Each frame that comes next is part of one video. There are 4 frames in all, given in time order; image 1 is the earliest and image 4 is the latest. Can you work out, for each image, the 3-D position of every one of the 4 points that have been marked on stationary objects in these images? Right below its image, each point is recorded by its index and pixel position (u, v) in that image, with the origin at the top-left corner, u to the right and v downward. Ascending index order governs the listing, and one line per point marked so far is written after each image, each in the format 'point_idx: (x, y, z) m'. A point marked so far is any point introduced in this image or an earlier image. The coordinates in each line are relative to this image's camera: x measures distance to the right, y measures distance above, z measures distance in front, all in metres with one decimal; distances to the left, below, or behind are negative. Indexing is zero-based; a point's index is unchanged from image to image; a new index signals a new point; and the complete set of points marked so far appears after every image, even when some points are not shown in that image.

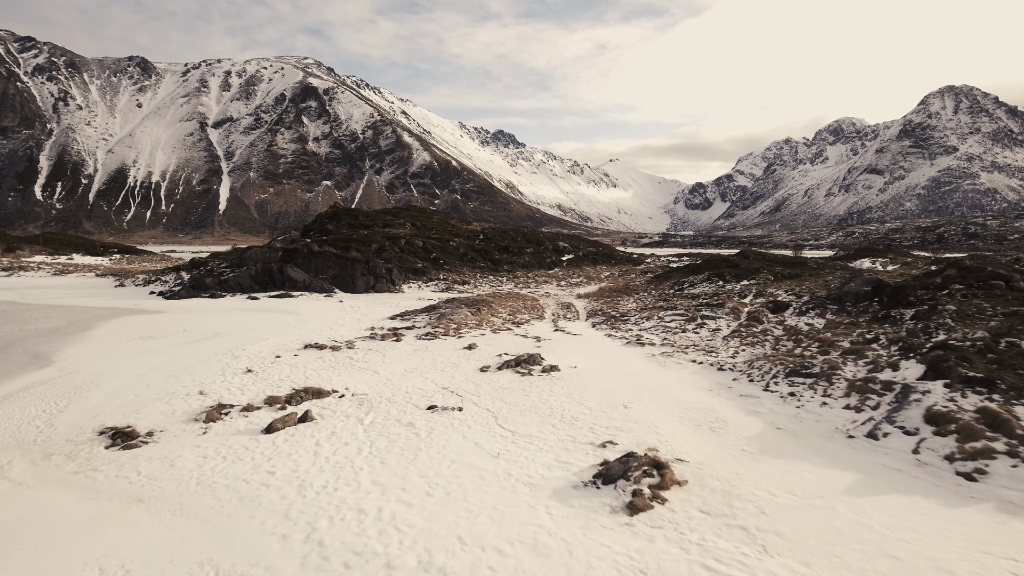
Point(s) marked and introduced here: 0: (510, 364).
0: (-0.1, -2.4, +19.4) m
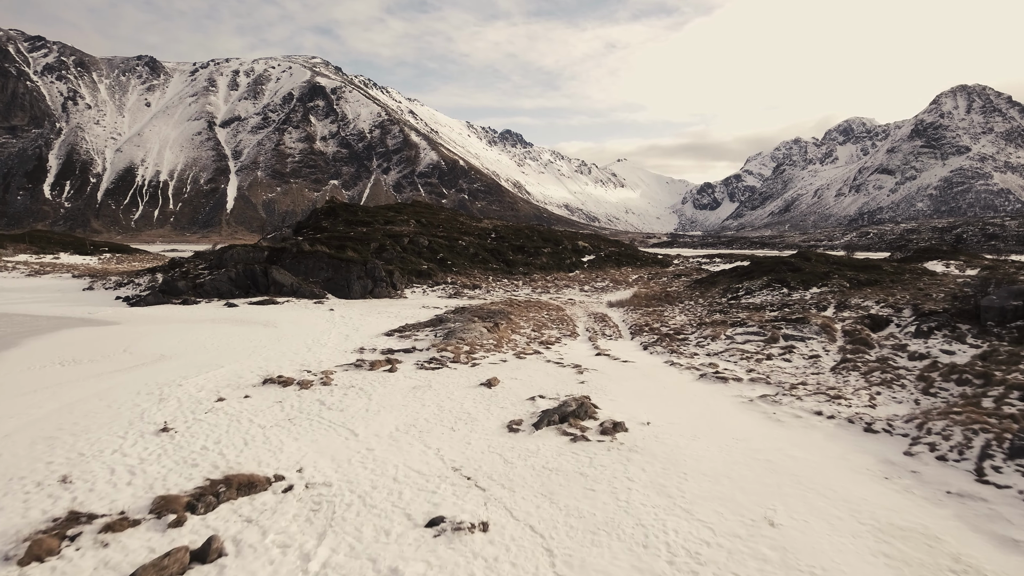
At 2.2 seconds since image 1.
0: (+0.9, -2.8, +13.1) m
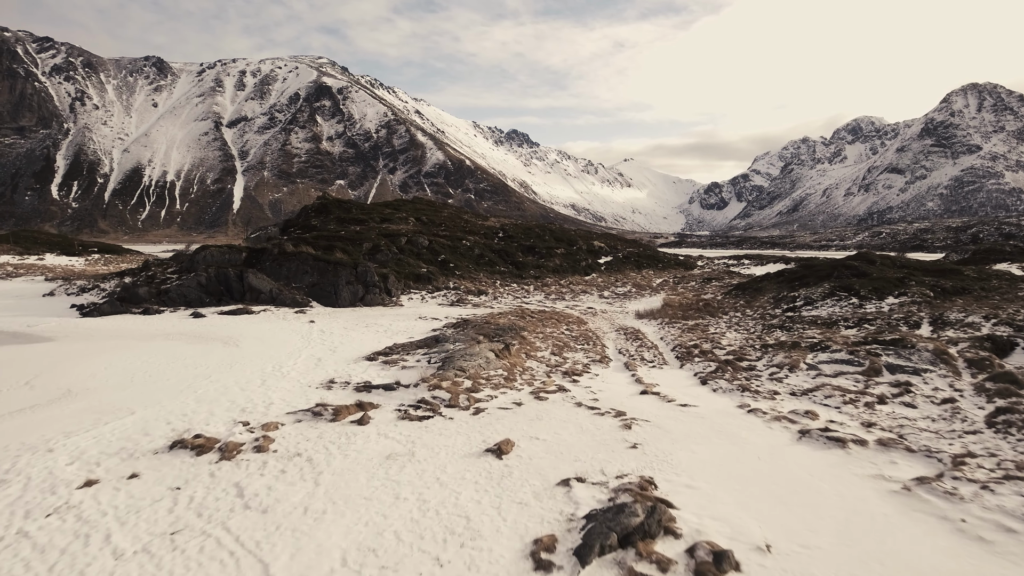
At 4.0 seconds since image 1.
0: (+1.2, -3.2, +7.8) m
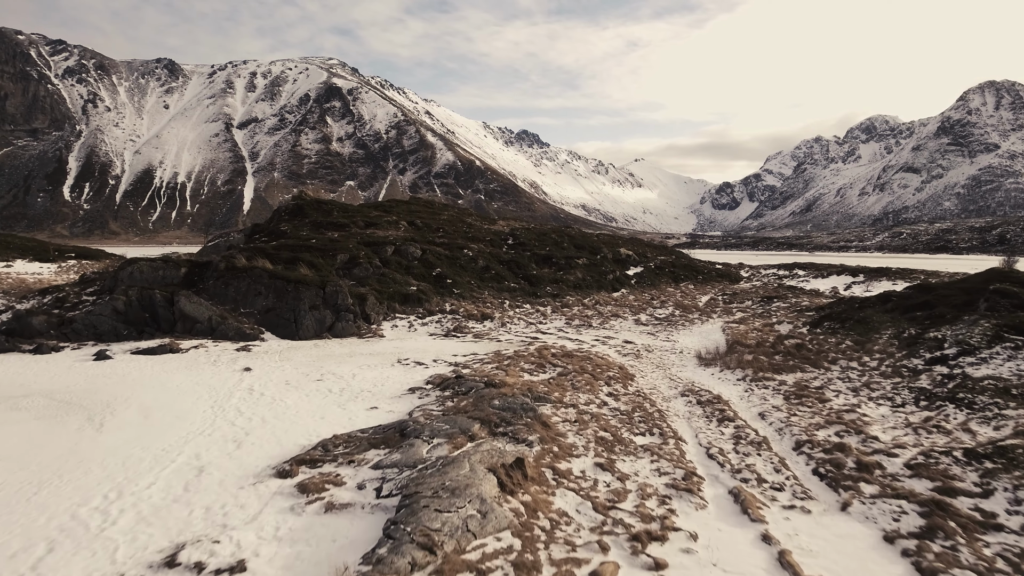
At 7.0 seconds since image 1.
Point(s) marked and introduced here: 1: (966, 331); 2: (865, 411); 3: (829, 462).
0: (+1.3, -4.4, -0.9) m
1: (+14.4, -1.3, +19.8) m
2: (+8.8, -3.0, +15.6) m
3: (+6.1, -3.4, +12.3) m
